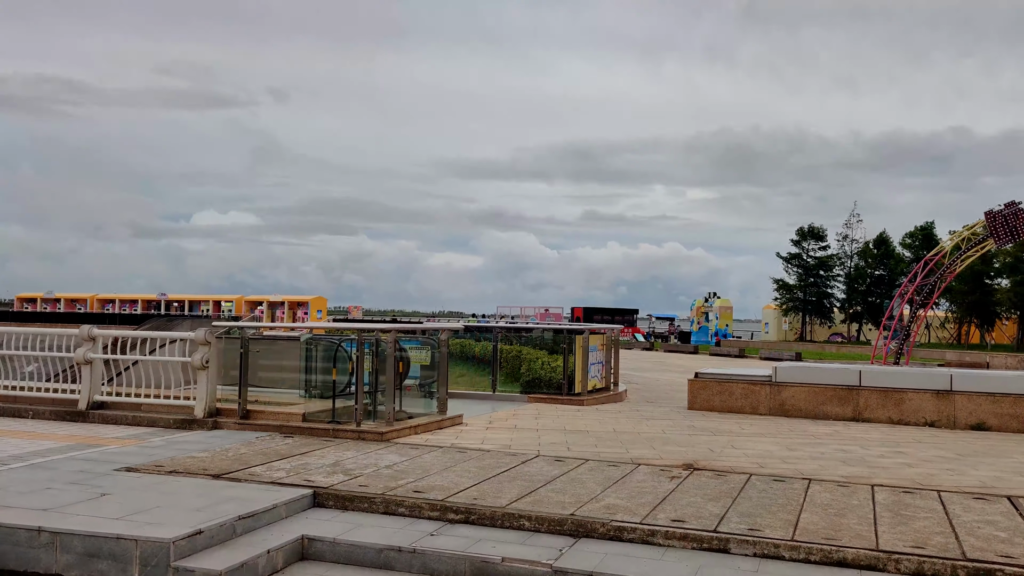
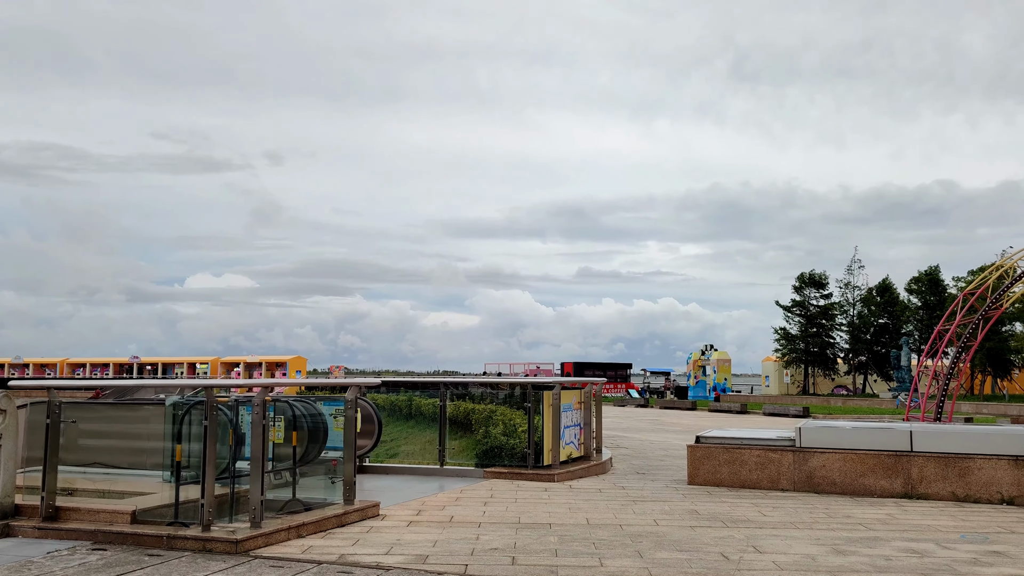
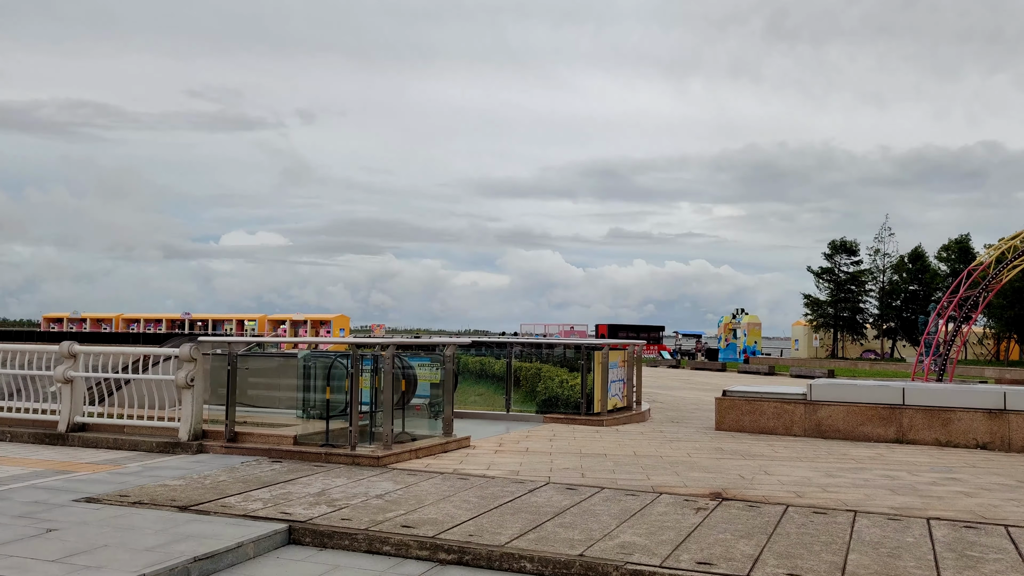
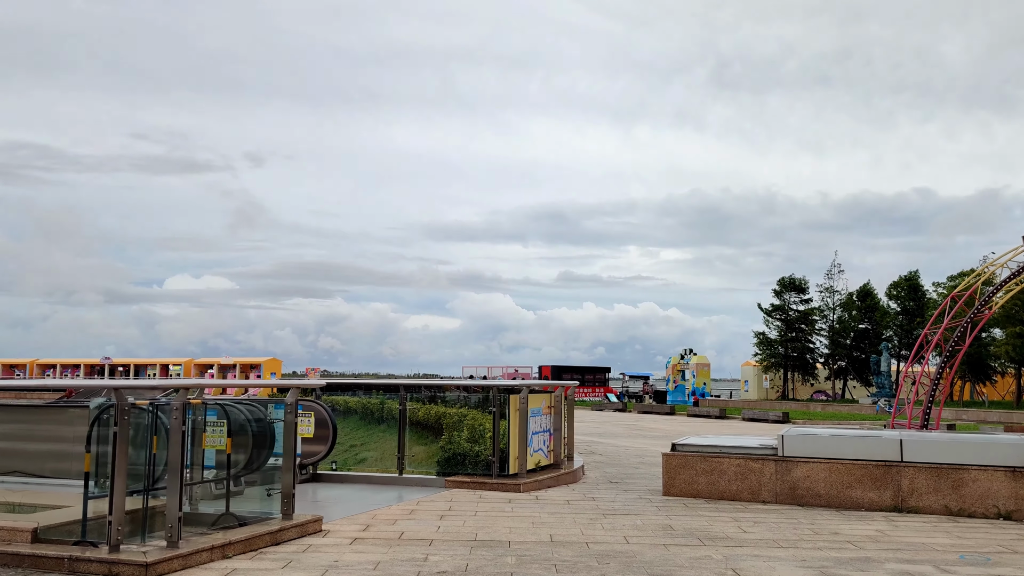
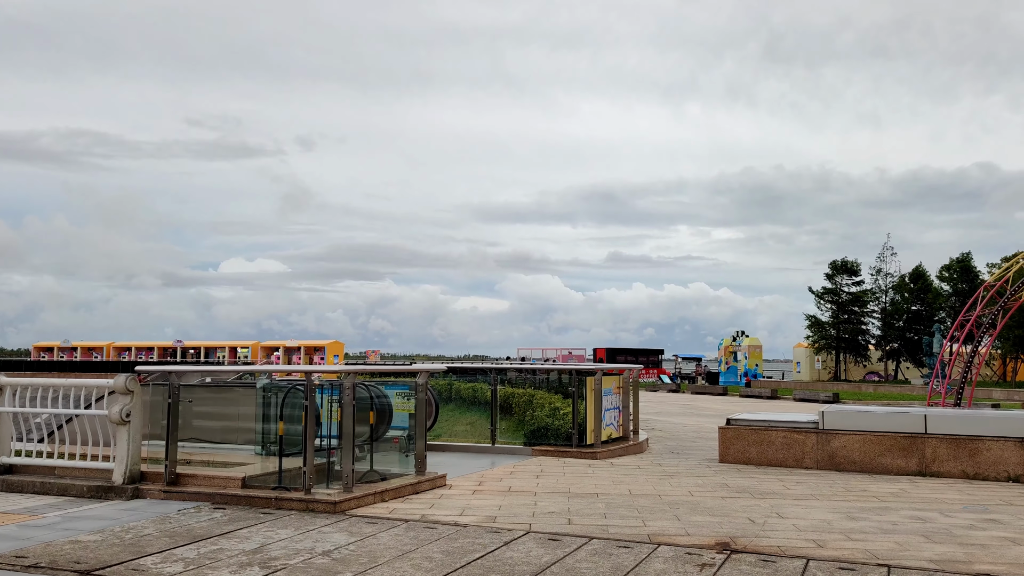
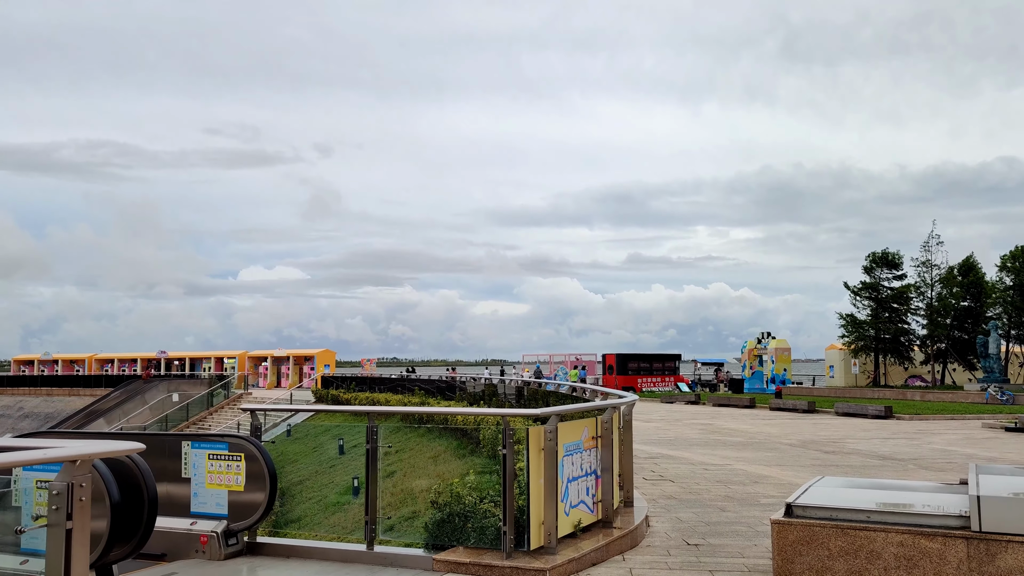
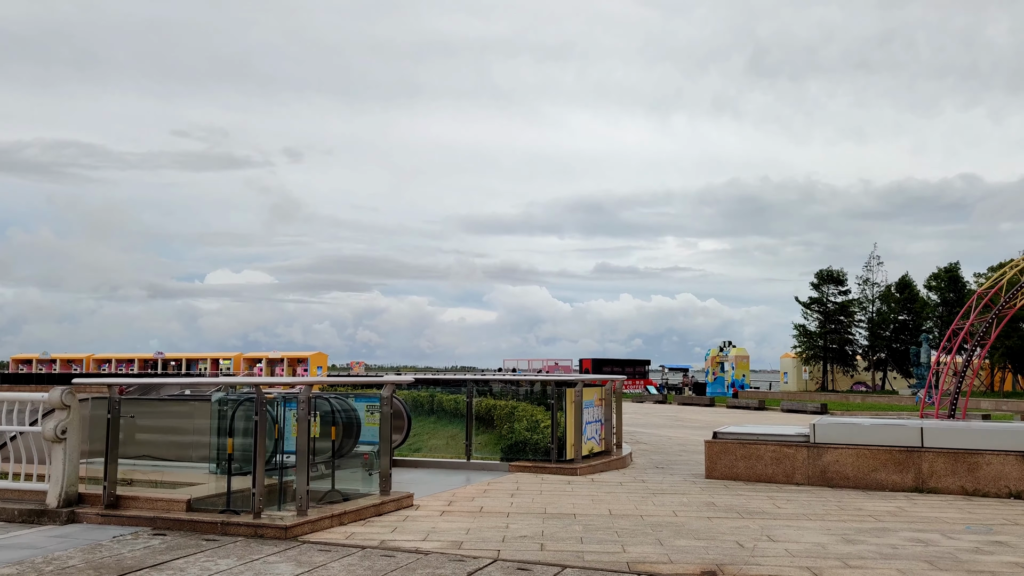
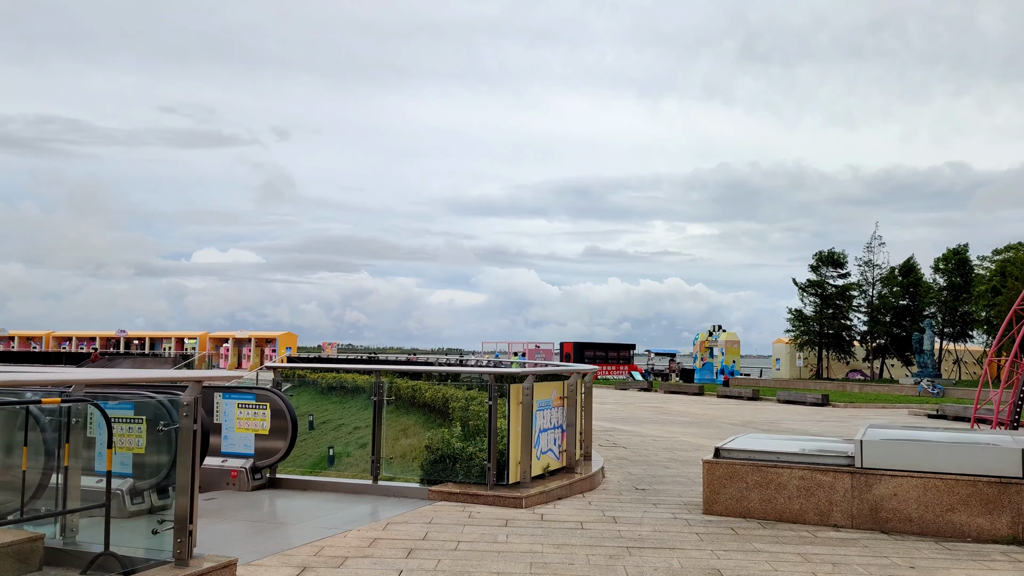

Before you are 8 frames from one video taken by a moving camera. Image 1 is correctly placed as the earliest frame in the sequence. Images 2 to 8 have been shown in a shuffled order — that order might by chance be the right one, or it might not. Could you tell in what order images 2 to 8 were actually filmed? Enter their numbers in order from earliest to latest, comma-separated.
3, 5, 7, 2, 4, 8, 6
